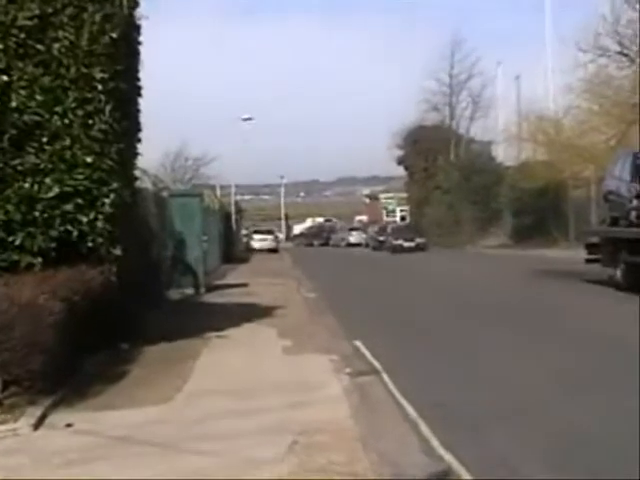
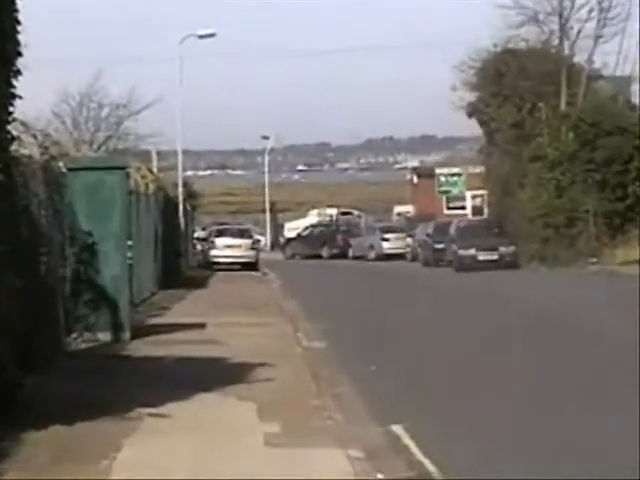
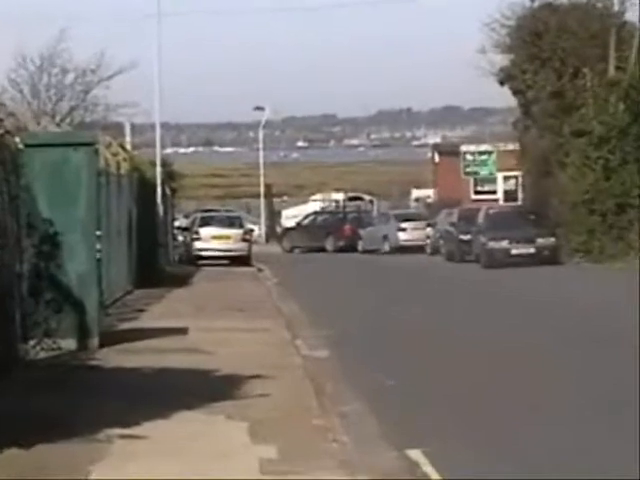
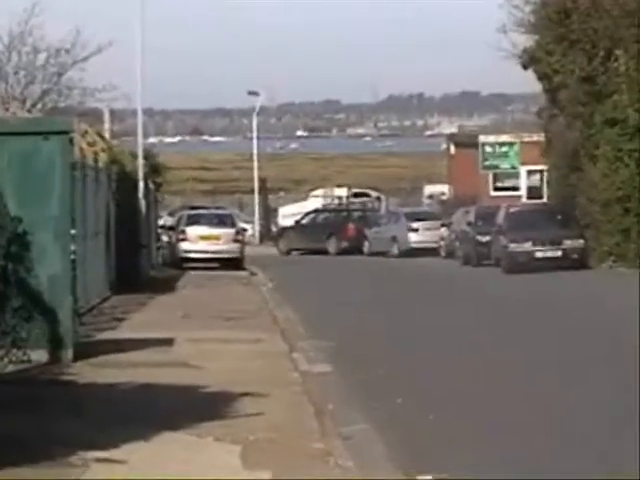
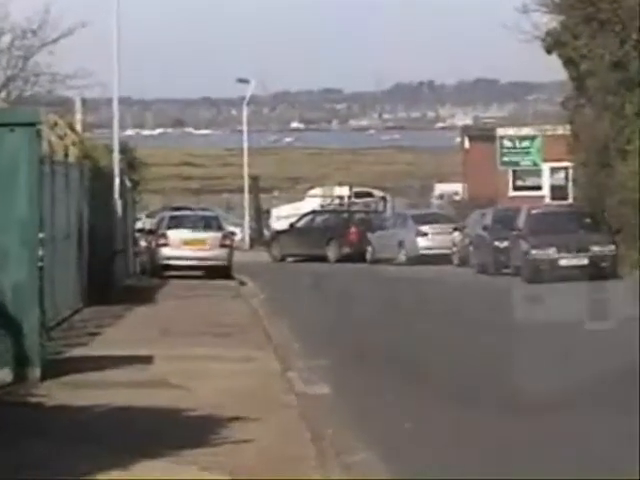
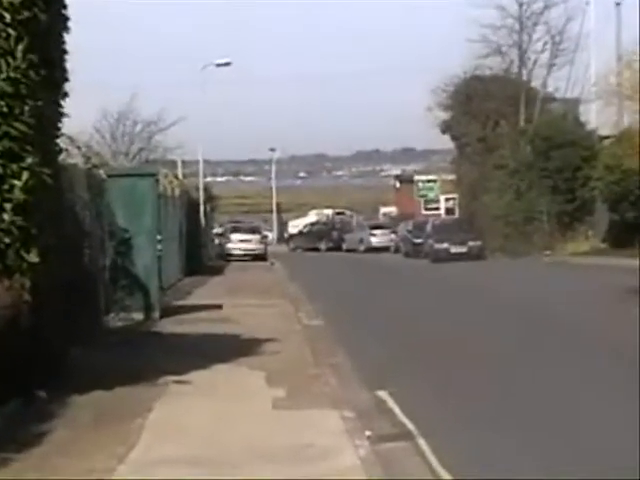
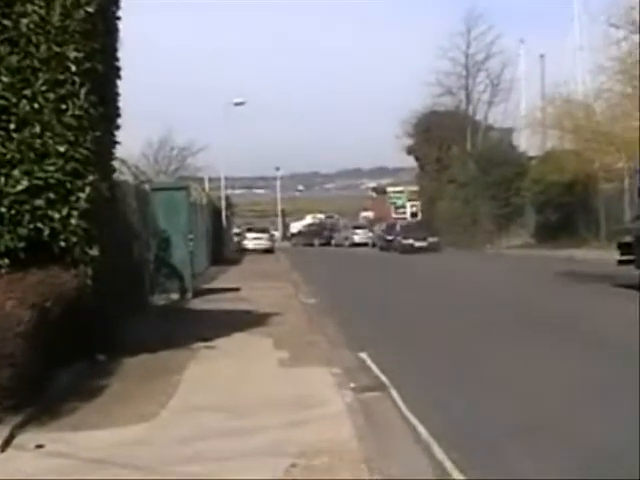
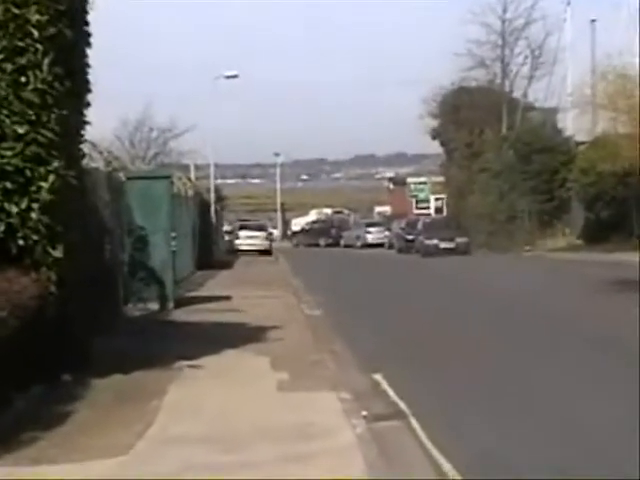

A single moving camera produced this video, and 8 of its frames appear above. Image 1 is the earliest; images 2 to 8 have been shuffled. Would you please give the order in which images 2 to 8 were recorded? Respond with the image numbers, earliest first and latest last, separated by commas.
7, 8, 6, 2, 3, 4, 5
